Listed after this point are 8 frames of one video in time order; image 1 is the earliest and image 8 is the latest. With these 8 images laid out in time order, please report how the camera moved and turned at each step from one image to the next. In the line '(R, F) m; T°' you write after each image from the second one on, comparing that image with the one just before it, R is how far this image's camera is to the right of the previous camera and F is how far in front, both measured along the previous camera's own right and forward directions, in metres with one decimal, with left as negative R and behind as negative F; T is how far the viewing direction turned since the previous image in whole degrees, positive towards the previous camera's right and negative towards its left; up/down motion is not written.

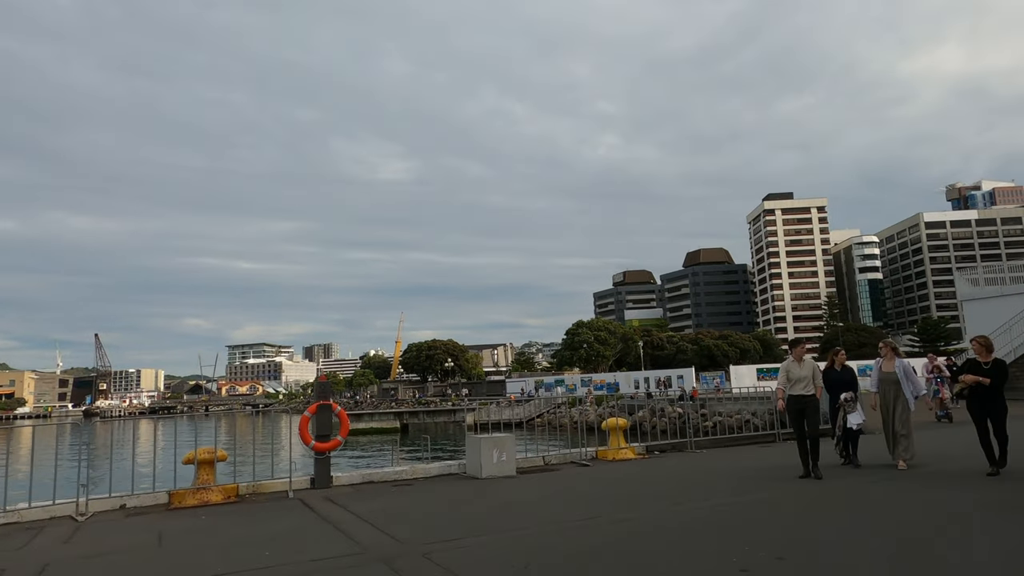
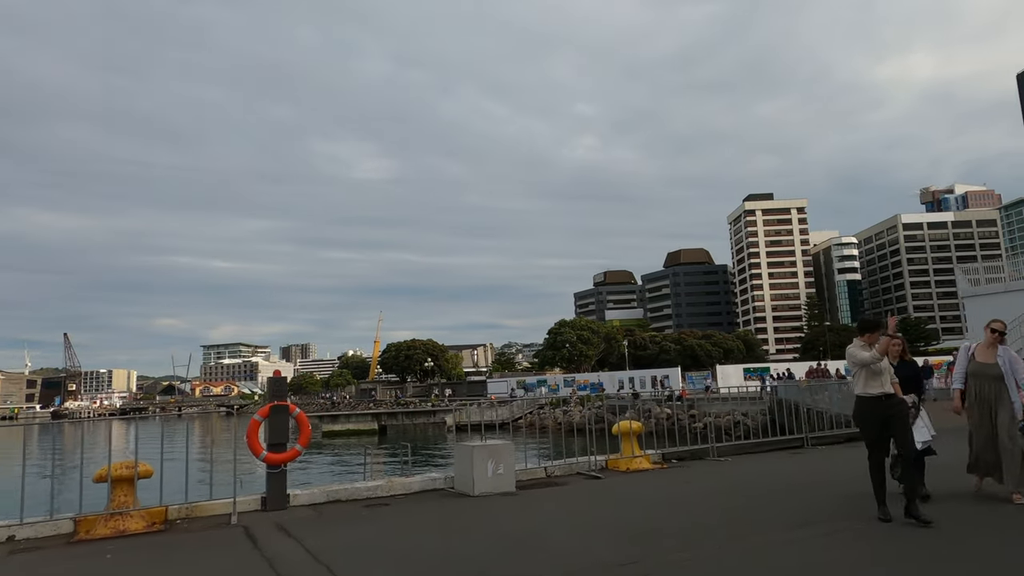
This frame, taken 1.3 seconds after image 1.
(-0.2, +1.6) m; +2°
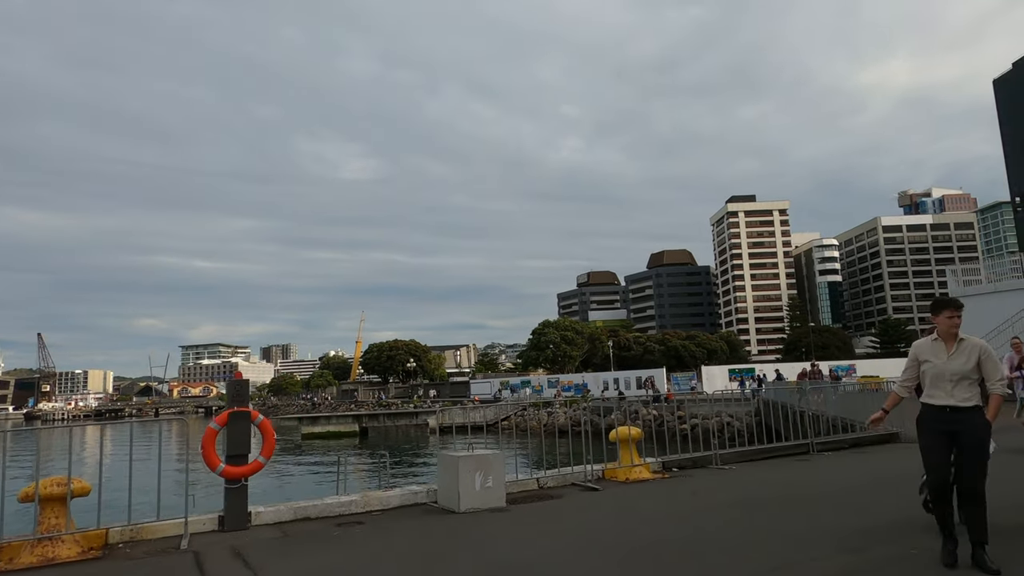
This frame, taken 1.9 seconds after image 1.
(-0.1, +0.7) m; +1°
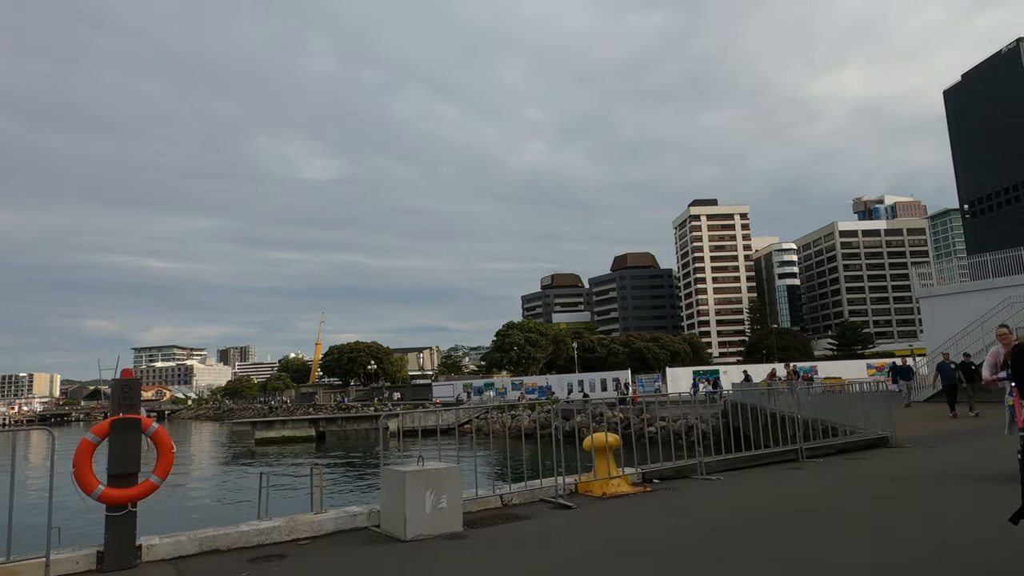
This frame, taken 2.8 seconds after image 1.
(0.0, +1.1) m; +3°
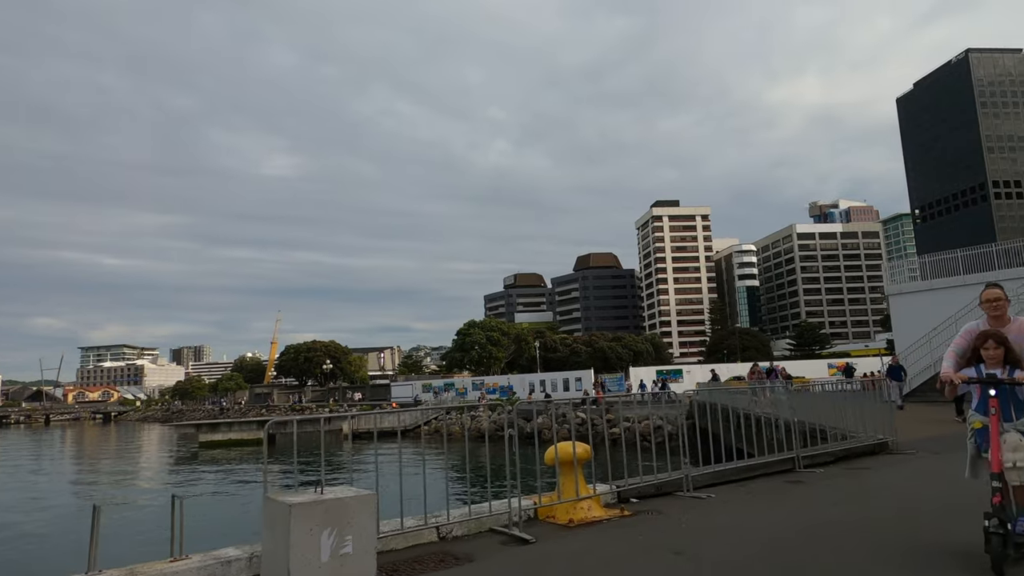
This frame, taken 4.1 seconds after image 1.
(+0.2, +1.5) m; +3°
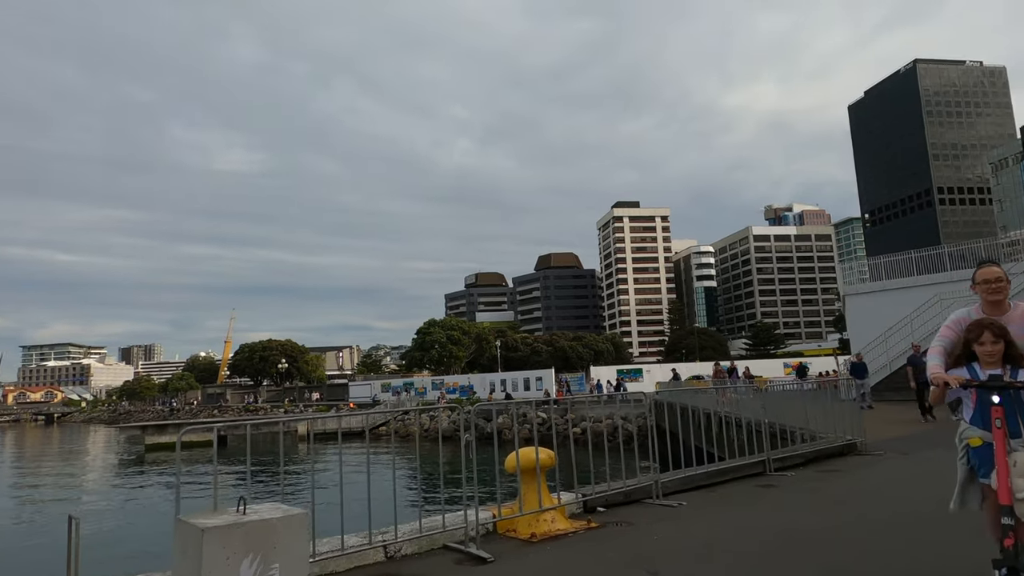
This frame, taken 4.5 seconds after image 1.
(0.0, +0.5) m; +3°
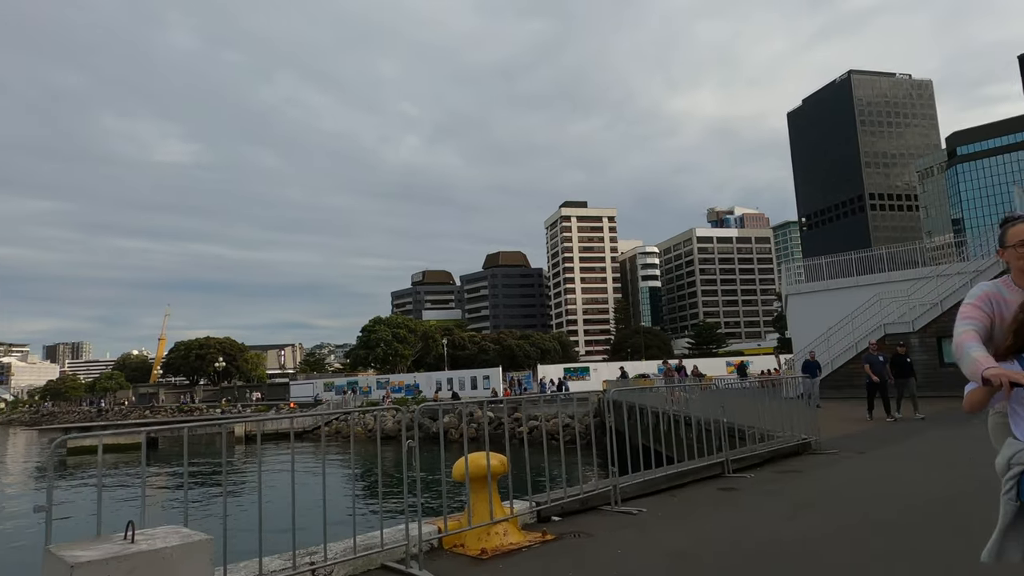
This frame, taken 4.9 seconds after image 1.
(0.0, +0.5) m; +5°
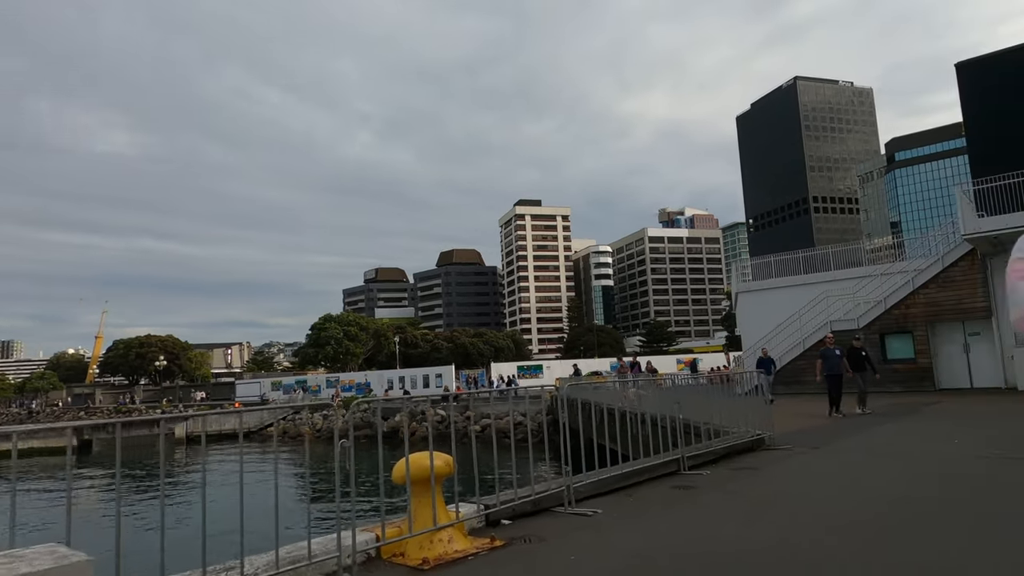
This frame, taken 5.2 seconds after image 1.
(0.0, +0.4) m; +4°
